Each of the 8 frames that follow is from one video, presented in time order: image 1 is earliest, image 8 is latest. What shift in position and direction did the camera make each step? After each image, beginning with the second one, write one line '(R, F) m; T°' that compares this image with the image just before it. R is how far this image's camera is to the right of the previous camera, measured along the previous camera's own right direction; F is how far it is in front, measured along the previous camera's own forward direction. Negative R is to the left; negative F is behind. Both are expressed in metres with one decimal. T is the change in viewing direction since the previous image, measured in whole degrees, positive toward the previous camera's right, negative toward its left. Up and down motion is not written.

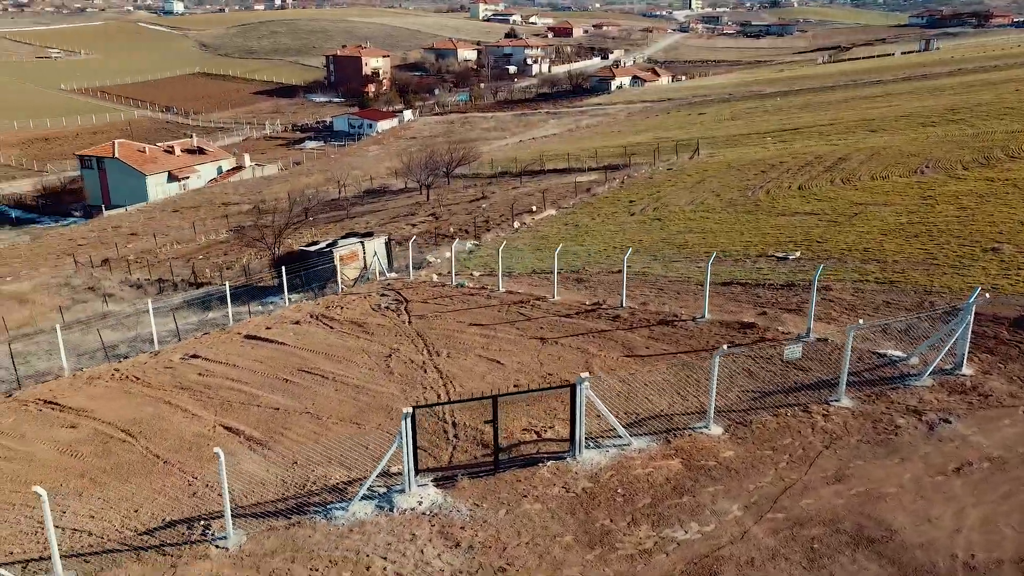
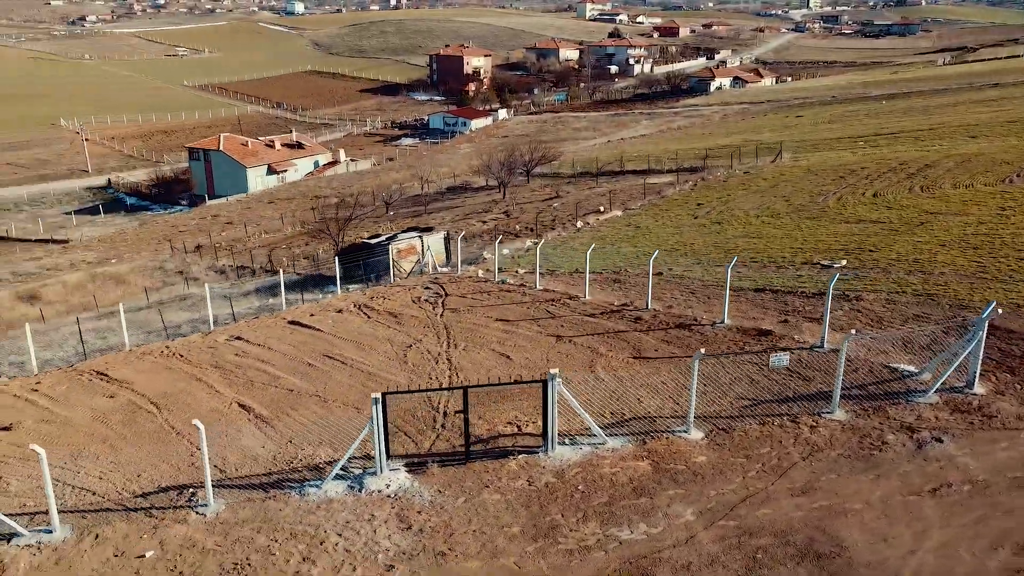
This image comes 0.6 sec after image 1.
(+1.3, -0.1) m; -7°
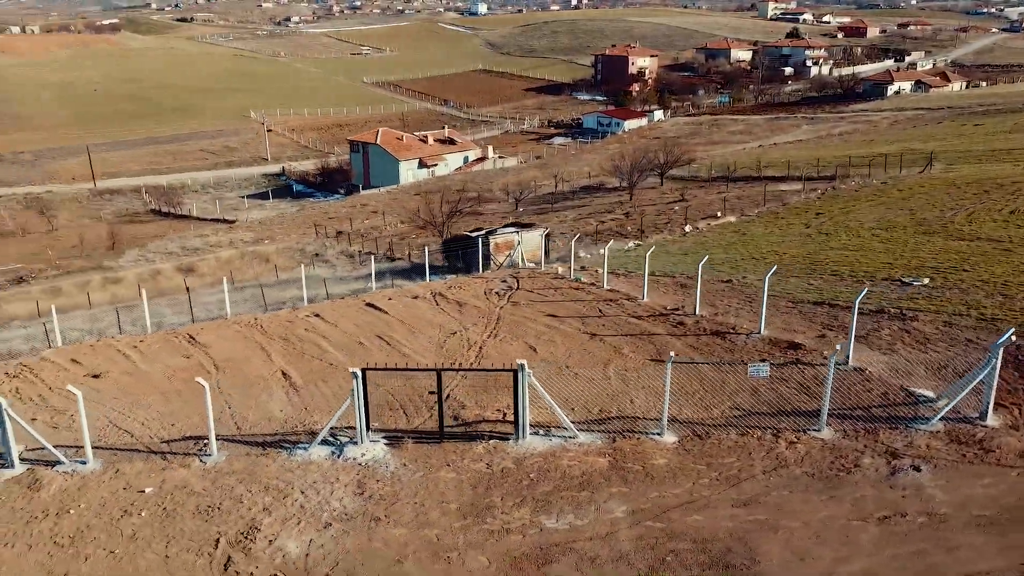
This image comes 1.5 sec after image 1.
(+2.0, -0.1) m; -12°
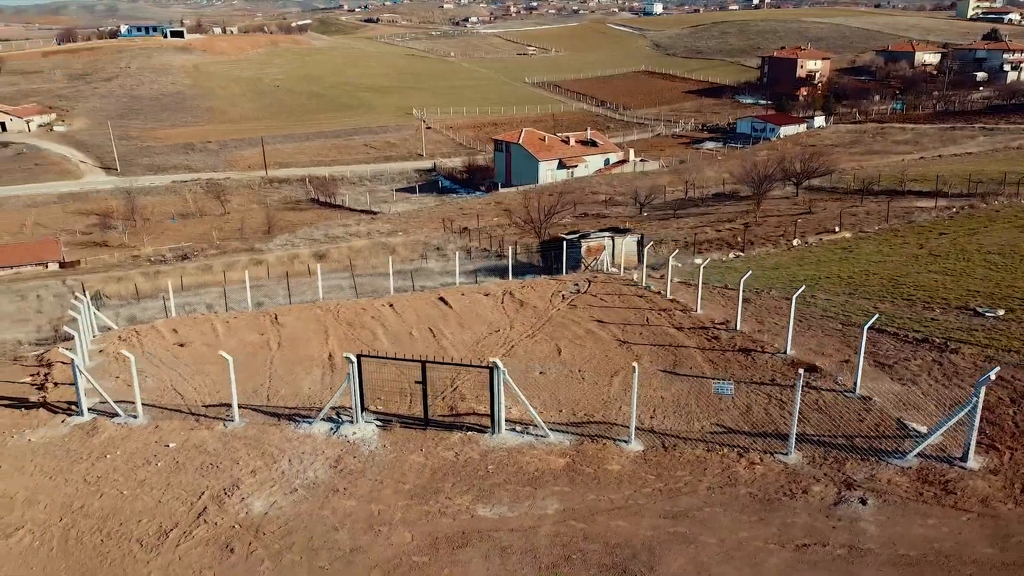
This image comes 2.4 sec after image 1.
(+2.0, -0.3) m; -11°
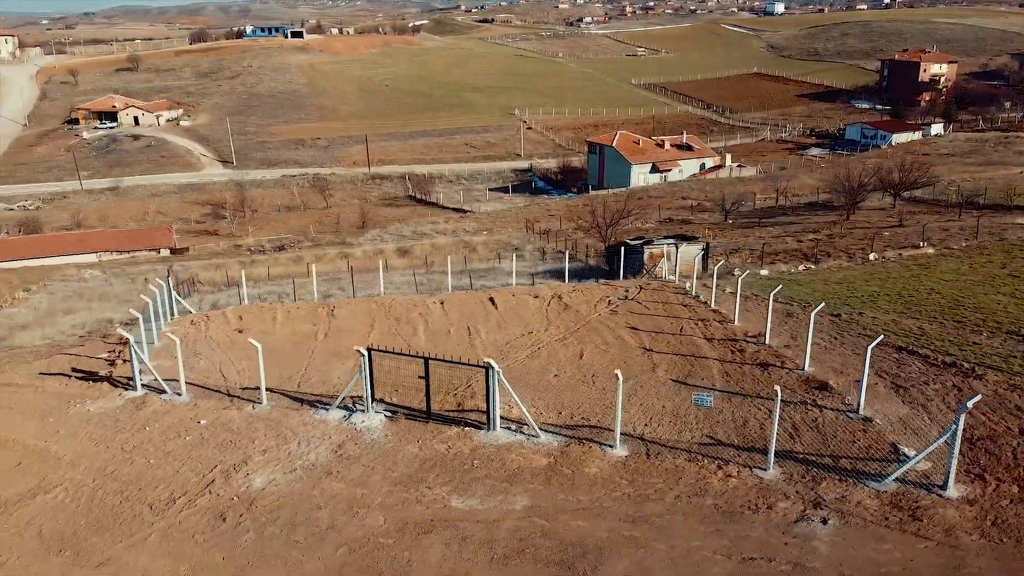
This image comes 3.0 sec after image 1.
(+1.3, -0.3) m; -7°
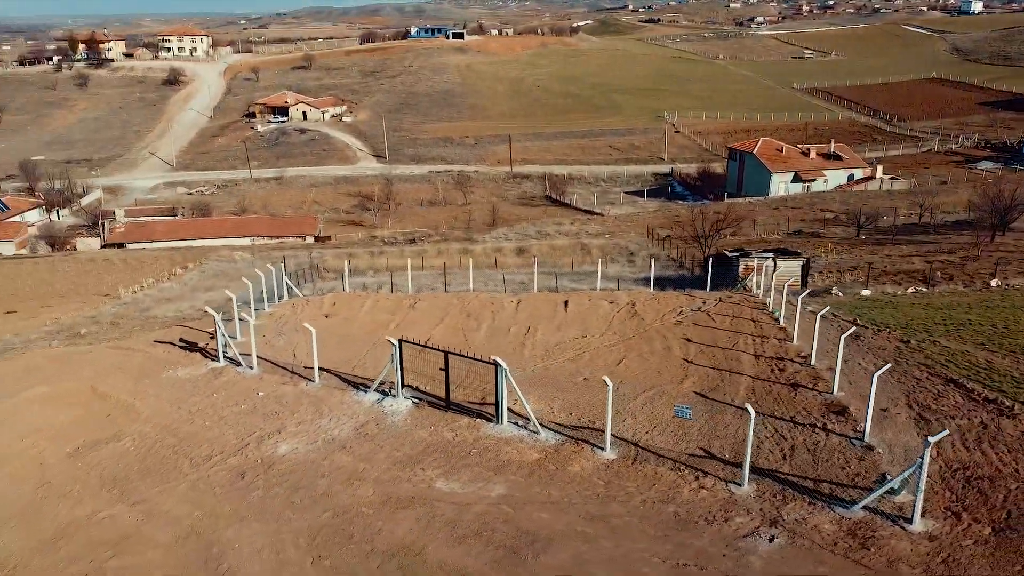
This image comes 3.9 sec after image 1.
(+1.8, -0.5) m; -11°
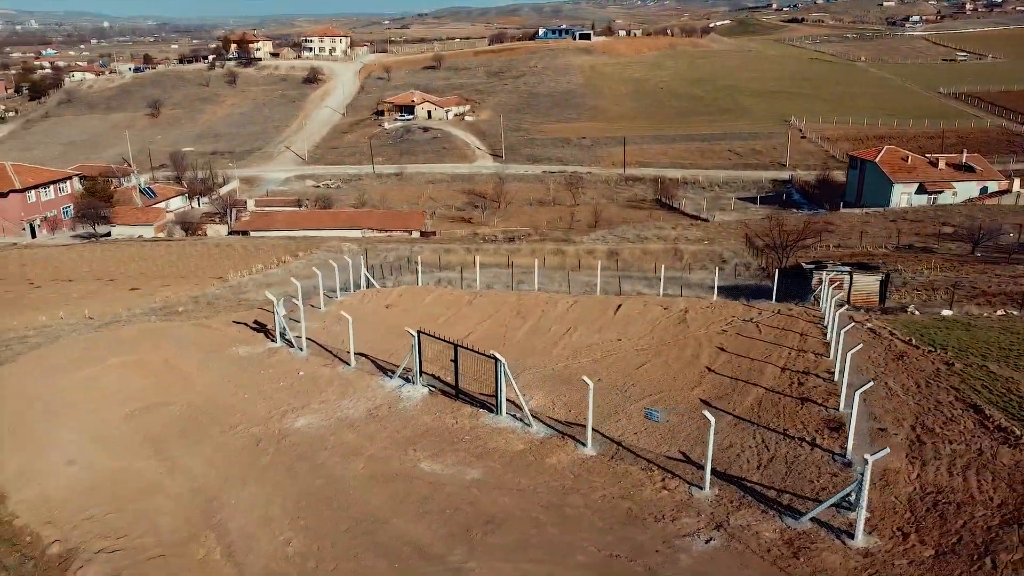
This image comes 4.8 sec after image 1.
(+1.7, -0.5) m; -9°
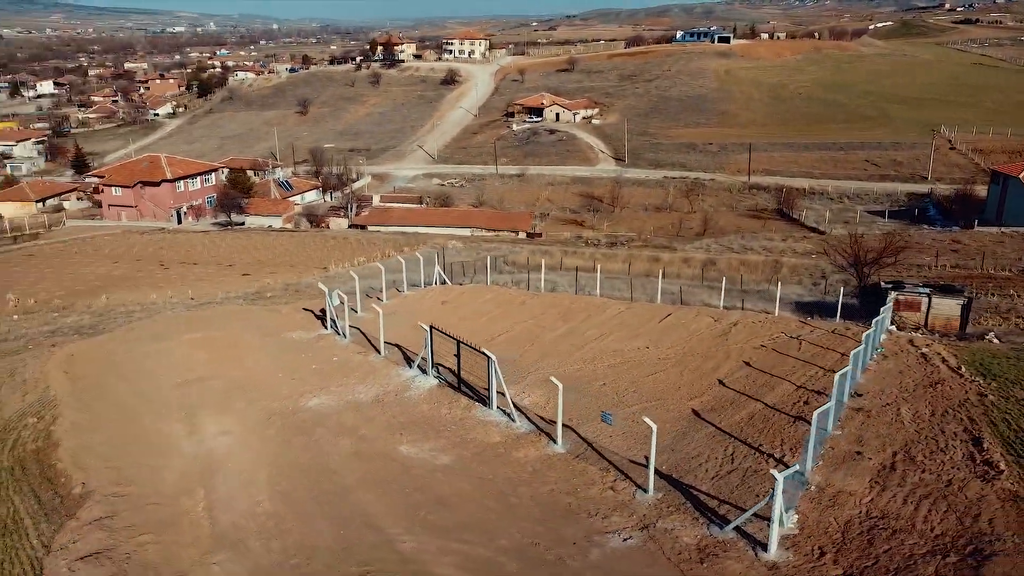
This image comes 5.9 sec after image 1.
(+2.1, -0.5) m; -10°
